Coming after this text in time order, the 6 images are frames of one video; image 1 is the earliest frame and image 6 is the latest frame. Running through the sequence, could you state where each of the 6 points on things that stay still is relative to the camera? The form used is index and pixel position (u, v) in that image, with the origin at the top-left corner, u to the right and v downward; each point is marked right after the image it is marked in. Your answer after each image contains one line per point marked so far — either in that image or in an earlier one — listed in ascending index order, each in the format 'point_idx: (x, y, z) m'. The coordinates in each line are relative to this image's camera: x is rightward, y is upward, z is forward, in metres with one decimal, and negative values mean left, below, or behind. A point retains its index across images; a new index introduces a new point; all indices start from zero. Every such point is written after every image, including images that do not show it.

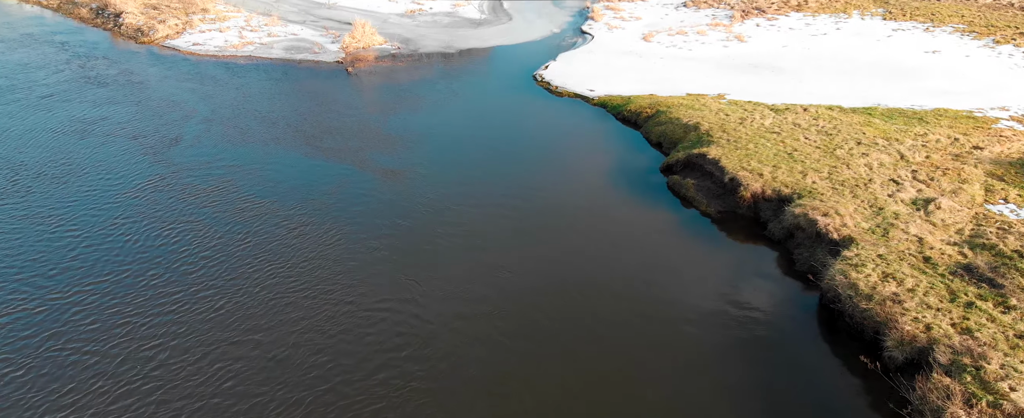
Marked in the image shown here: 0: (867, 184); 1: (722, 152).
0: (+8.1, +0.6, +15.1) m
1: (+5.3, +1.5, +17.0) m
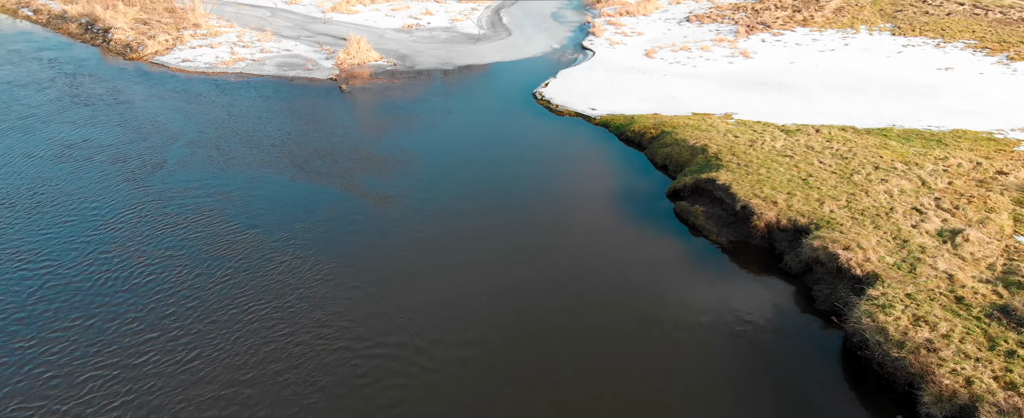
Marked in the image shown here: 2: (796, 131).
0: (+8.0, -0.1, +14.2) m
1: (+5.3, +0.8, +16.1) m
2: (+8.2, +2.2, +19.1) m
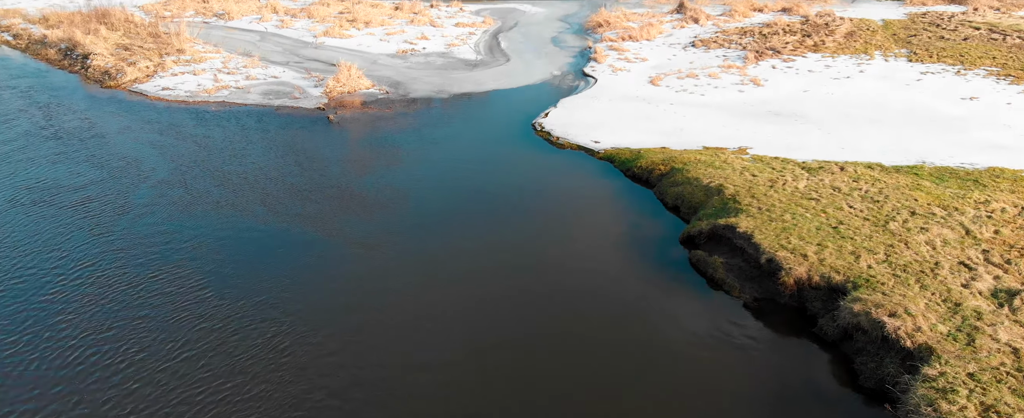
0: (+8.0, -1.1, +12.6) m
1: (+5.3, -0.3, +14.5) m
2: (+8.1, +1.1, +17.6) m
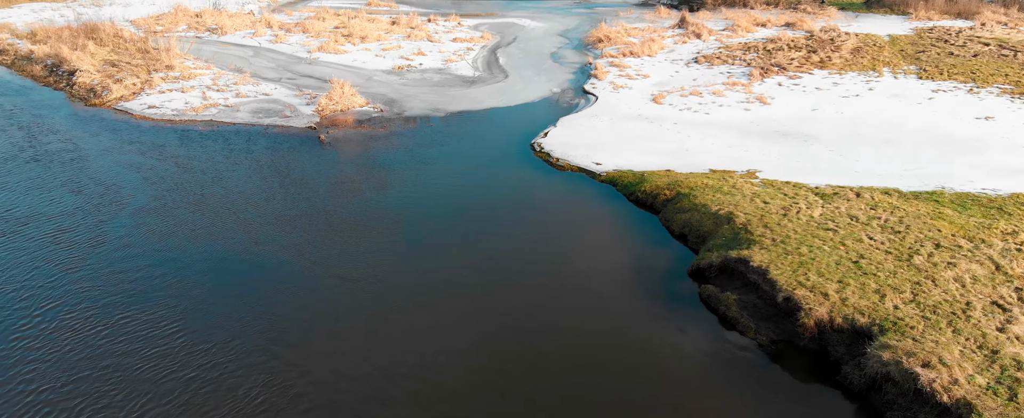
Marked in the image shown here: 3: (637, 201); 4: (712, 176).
0: (+7.9, -1.8, +11.6) m
1: (+5.2, -1.0, +13.6) m
2: (+8.0, +0.3, +16.6) m
3: (+3.5, +0.2, +18.5) m
4: (+5.6, +0.9, +18.7) m
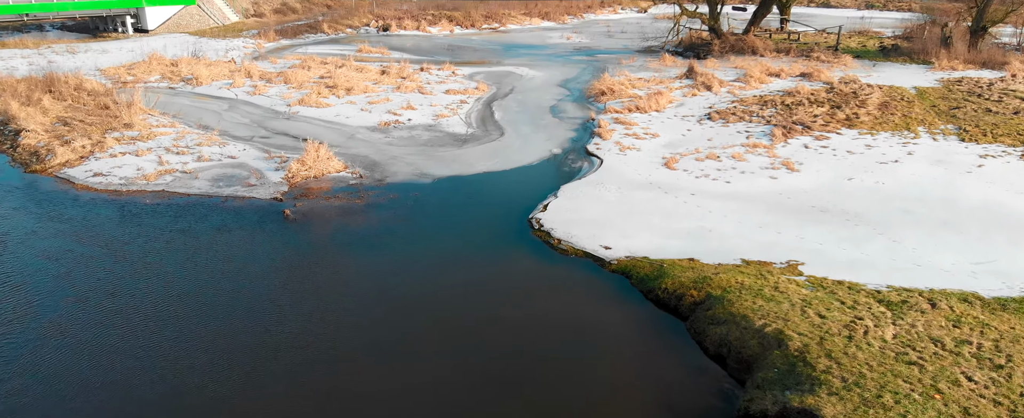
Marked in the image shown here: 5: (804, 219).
0: (+7.8, -3.8, +8.3) m
1: (+5.1, -3.1, +10.3) m
2: (+7.9, -1.9, +13.5) m
3: (+3.4, -2.2, +15.3) m
4: (+5.5, -1.5, +15.6) m
5: (+8.4, -0.3, +19.1) m
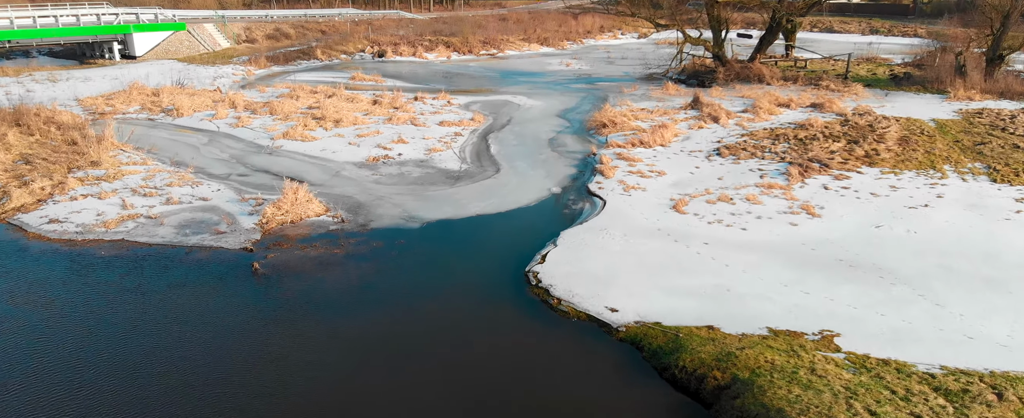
0: (+7.6, -4.9, +6.2) m
1: (+4.9, -4.2, +8.2) m
2: (+7.8, -3.2, +11.4) m
3: (+3.2, -3.5, +13.2) m
4: (+5.3, -2.8, +13.5) m
5: (+8.2, -1.7, +17.2) m
